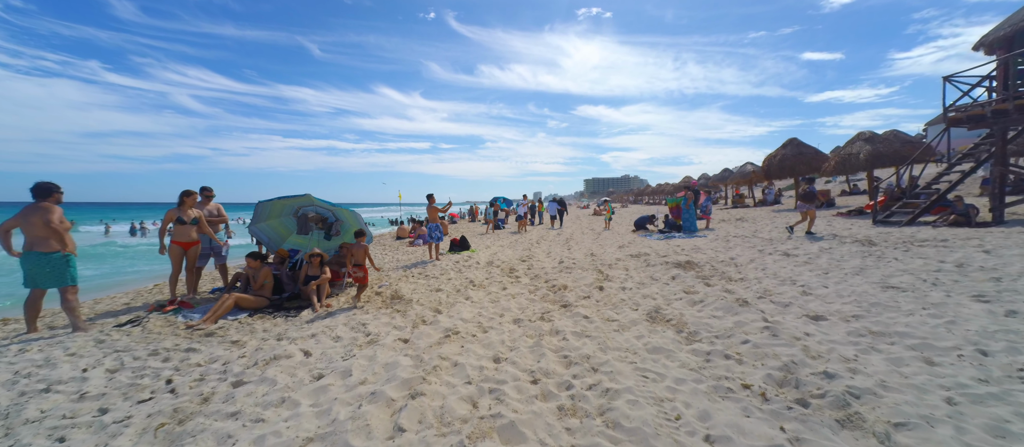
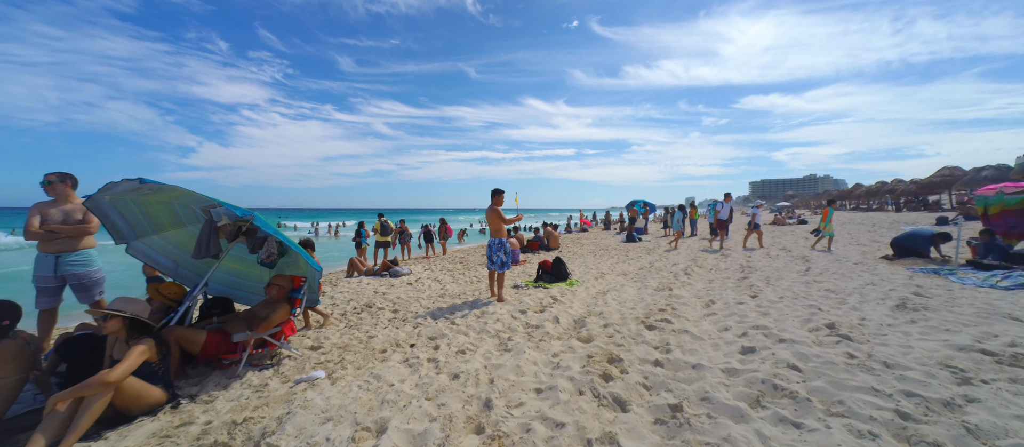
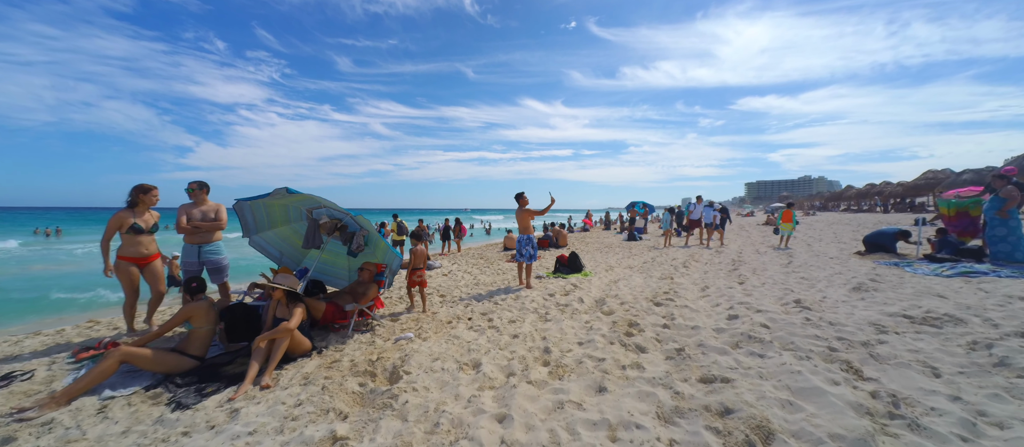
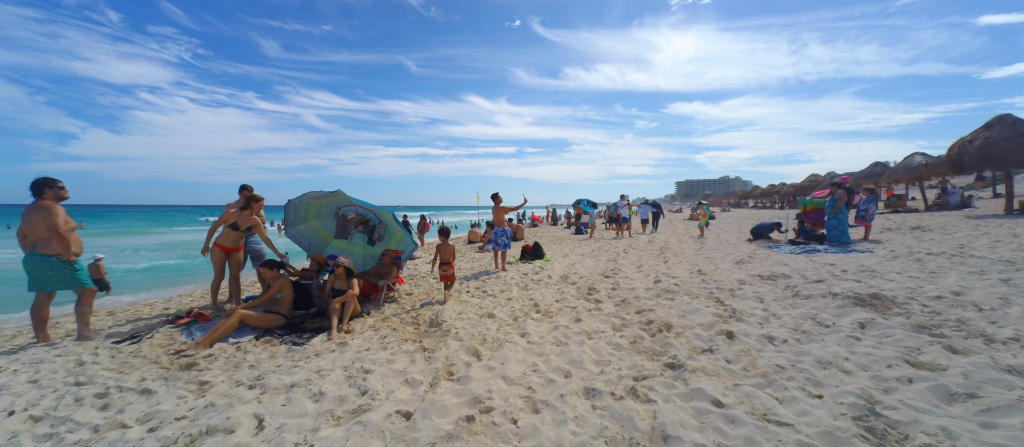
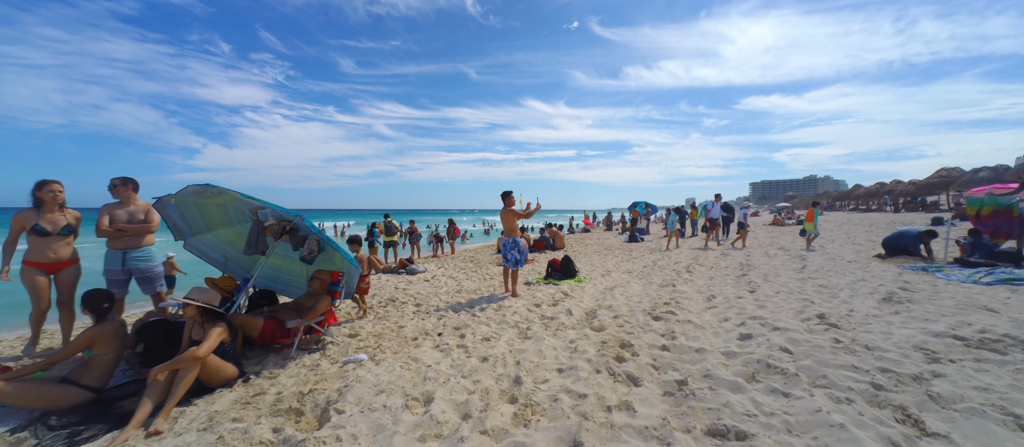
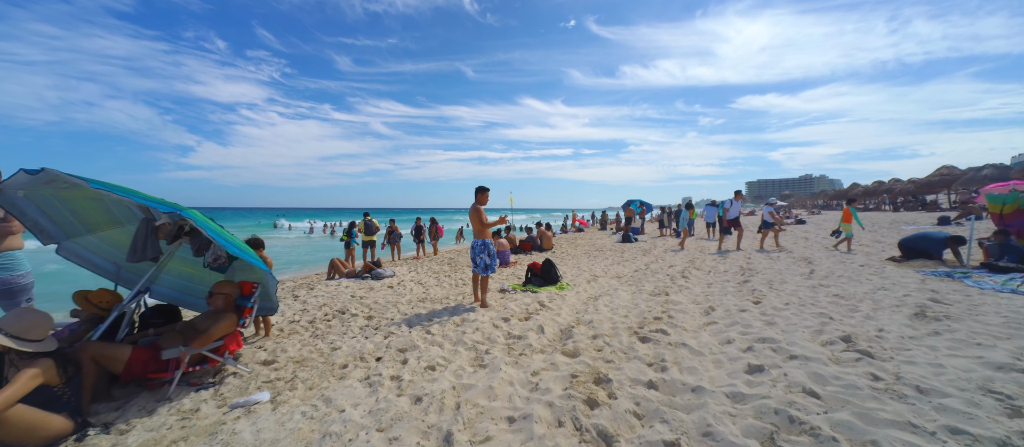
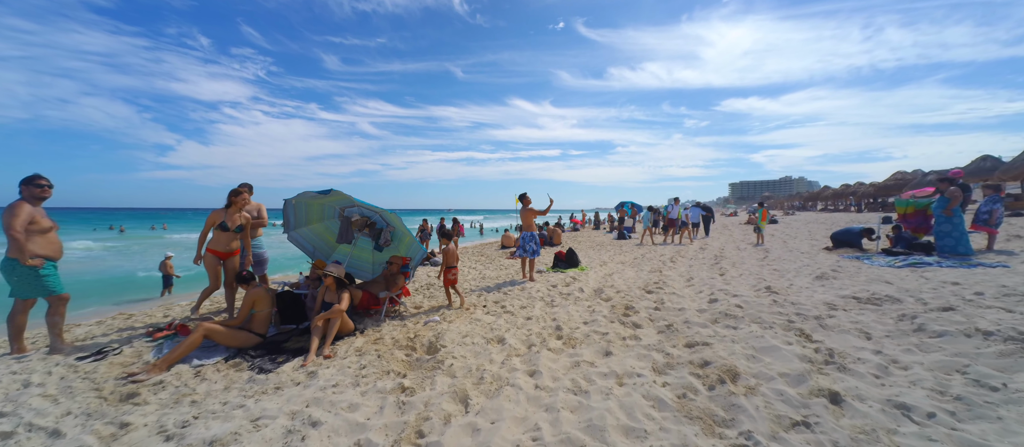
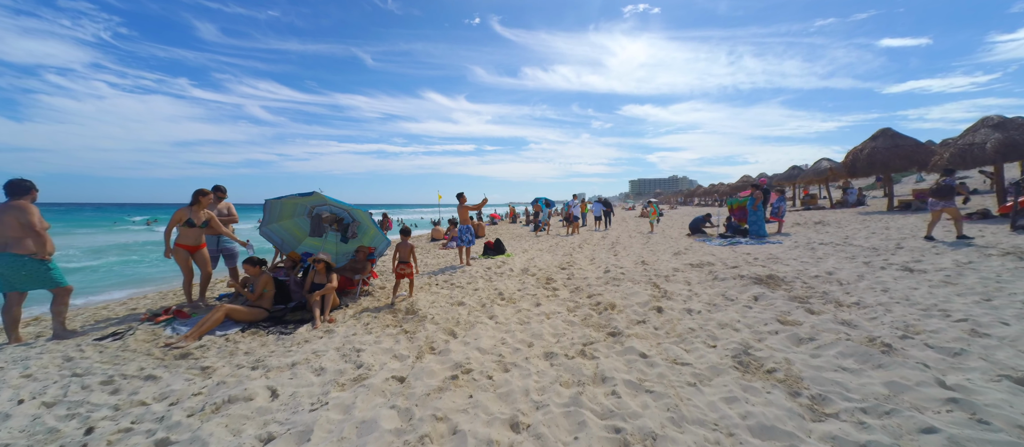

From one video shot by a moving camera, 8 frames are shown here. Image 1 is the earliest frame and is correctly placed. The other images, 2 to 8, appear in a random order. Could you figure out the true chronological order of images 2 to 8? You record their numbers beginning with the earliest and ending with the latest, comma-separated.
8, 4, 7, 3, 5, 2, 6
